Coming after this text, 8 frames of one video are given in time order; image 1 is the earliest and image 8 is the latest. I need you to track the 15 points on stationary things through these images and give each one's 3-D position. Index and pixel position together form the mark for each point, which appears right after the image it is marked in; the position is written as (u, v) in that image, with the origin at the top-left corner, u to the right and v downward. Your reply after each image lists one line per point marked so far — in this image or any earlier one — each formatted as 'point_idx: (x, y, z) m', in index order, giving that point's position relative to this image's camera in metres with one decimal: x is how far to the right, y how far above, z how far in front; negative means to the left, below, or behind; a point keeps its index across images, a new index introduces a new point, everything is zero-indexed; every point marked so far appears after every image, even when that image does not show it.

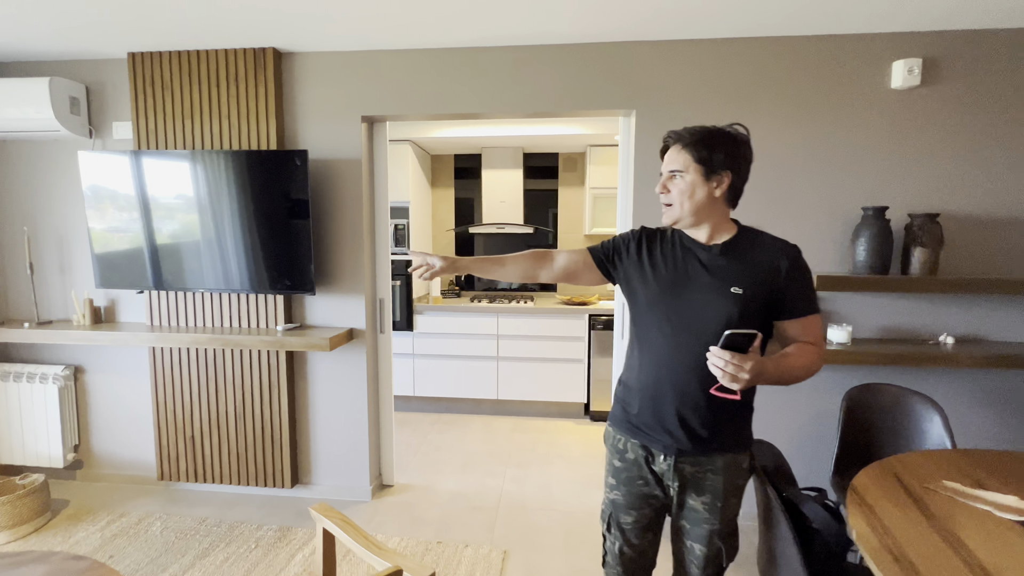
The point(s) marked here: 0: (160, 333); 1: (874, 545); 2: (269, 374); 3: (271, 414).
0: (-1.7, -0.2, +2.2) m
1: (+0.8, -0.6, +1.0) m
2: (-1.2, -0.4, +2.3) m
3: (-1.2, -0.7, +2.3) m
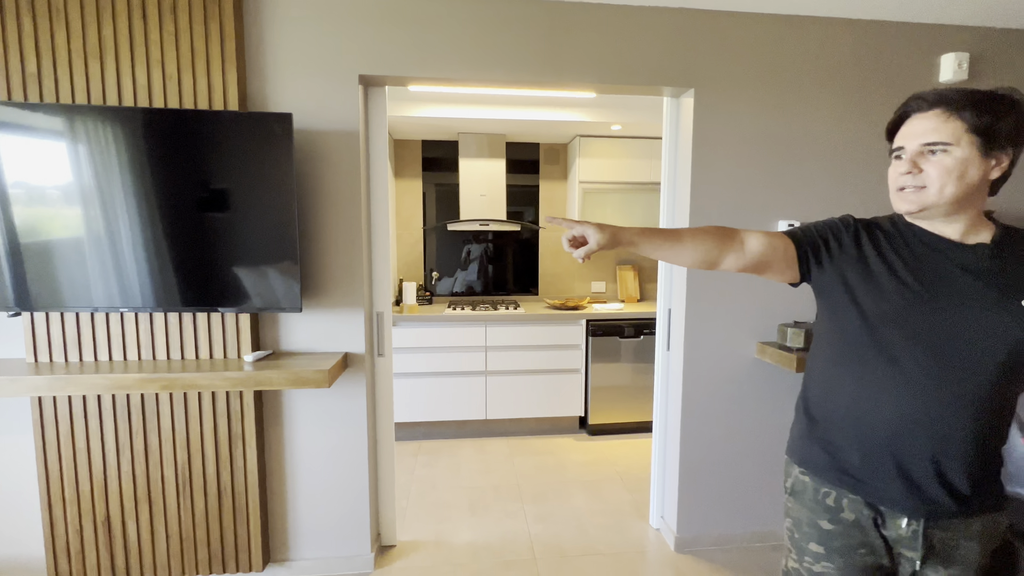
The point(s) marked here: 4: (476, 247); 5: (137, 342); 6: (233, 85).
0: (-1.5, -0.3, +1.5) m
1: (+1.2, -0.6, +0.8) m
2: (-1.0, -0.5, +1.7) m
3: (-1.0, -0.7, +1.7) m
4: (-0.3, +0.3, +3.5) m
5: (-1.3, -0.2, +1.6) m
6: (-1.0, +0.7, +1.6) m
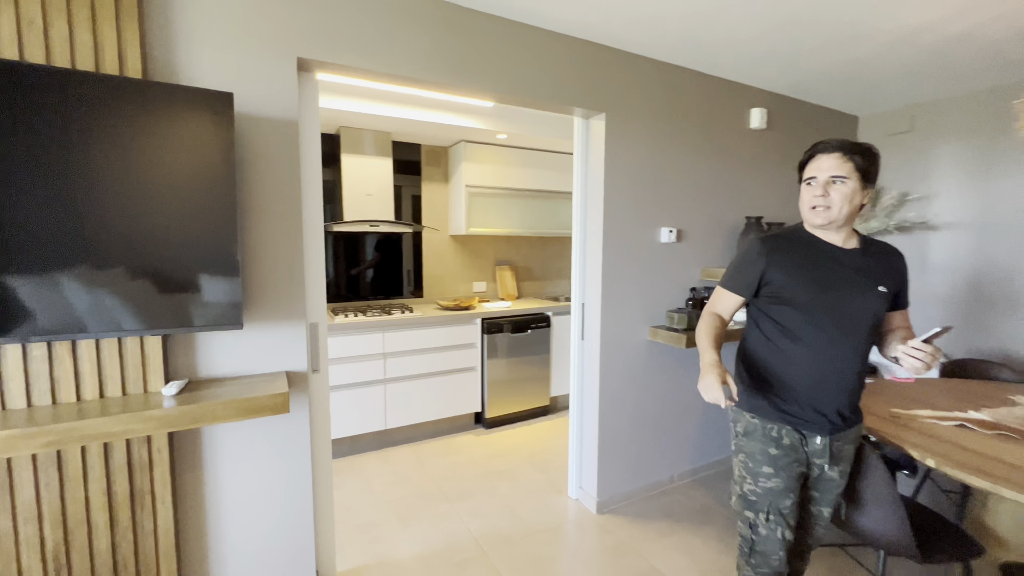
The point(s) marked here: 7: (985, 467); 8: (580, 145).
0: (-1.4, -0.4, +0.9) m
1: (+1.3, -0.5, +1.4) m
2: (-1.1, -0.5, +1.3) m
3: (-1.1, -0.8, +1.3) m
4: (-1.1, +0.3, +3.2) m
5: (-1.4, -0.3, +1.2) m
6: (-1.0, +0.7, +1.2) m
7: (+1.4, -0.5, +1.4) m
8: (+0.3, +0.7, +2.3) m
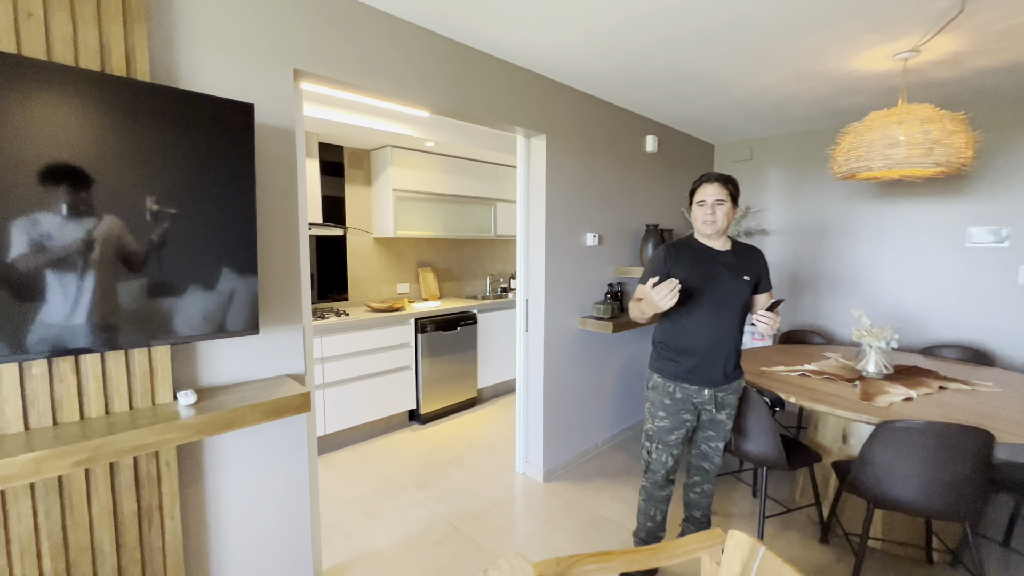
0: (-1.2, -0.4, +0.8) m
1: (+1.3, -0.5, +2.0) m
2: (-1.0, -0.6, +1.3) m
3: (-1.0, -0.8, +1.3) m
4: (-1.6, +0.2, +3.1) m
5: (-1.3, -0.3, +1.0) m
6: (-1.0, +0.6, +1.2) m
7: (+1.4, -0.5, +2.0) m
8: (+0.1, +0.7, +2.6) m
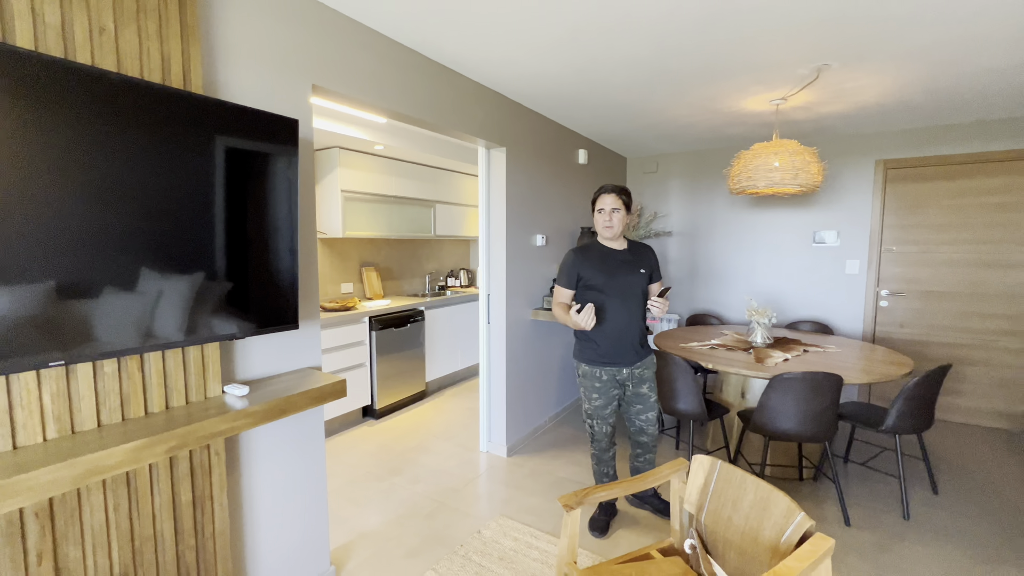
0: (-1.0, -0.4, +0.9) m
1: (+1.2, -0.4, +2.6) m
2: (-0.9, -0.6, +1.4) m
3: (-0.9, -0.8, +1.4) m
4: (-1.9, +0.2, +3.0) m
5: (-1.1, -0.3, +1.1) m
6: (-0.9, +0.6, +1.3) m
7: (+1.2, -0.4, +2.6) m
8: (-0.2, +0.8, +2.8) m
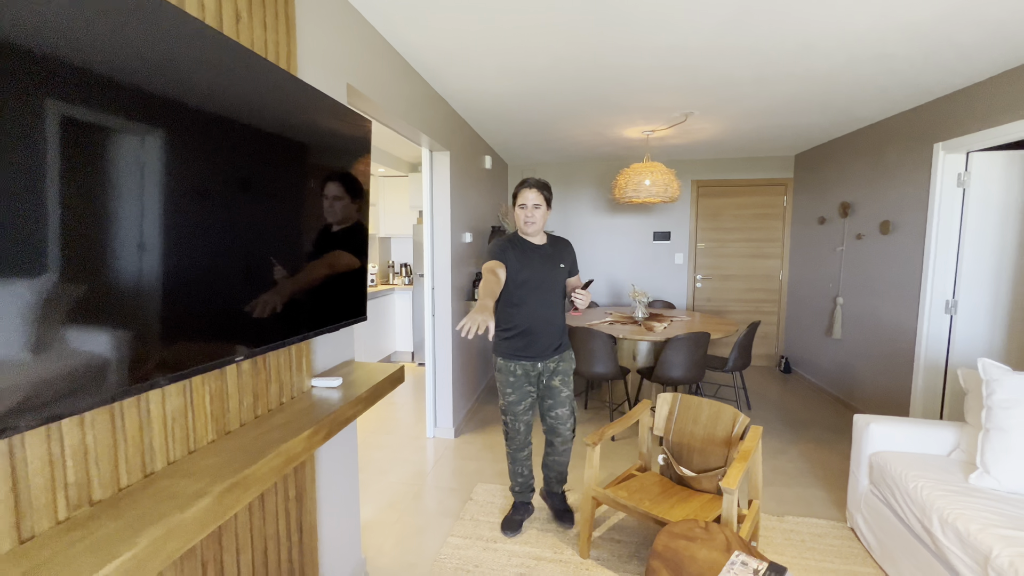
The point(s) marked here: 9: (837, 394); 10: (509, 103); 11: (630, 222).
0: (-0.5, -0.4, +0.9) m
1: (+0.8, -0.3, +3.3) m
2: (-0.6, -0.6, +1.4) m
3: (-0.6, -0.8, +1.4) m
4: (-2.2, +0.2, +2.5) m
5: (-0.7, -0.3, +1.0) m
6: (-0.6, +0.7, +1.3) m
7: (+0.9, -0.3, +3.4) m
8: (-0.6, +0.8, +3.0) m
9: (+2.8, -0.9, +3.9) m
10: (0.0, +1.3, +3.2) m
11: (+1.3, +0.8, +5.1) m
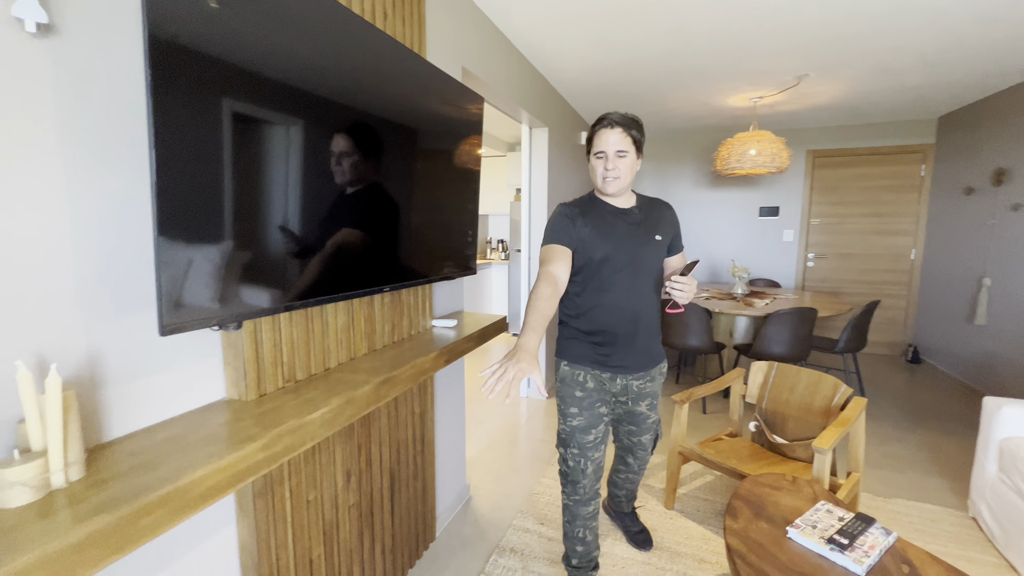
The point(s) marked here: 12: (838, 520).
0: (-0.3, -0.2, +1.1) m
1: (+1.5, -0.1, +3.2) m
2: (-0.3, -0.4, +1.6) m
3: (-0.3, -0.6, +1.7) m
4: (-1.6, +0.4, +3.0) m
5: (-0.4, -0.1, +1.3) m
6: (-0.3, +0.8, +1.5) m
7: (+1.6, -0.1, +3.3) m
8: (+0.1, +1.0, +3.2) m
9: (+3.6, -0.8, +3.4) m
10: (+0.7, +1.5, +3.2) m
11: (+2.4, +1.0, +4.9) m
12: (+0.9, -0.7, +1.3) m
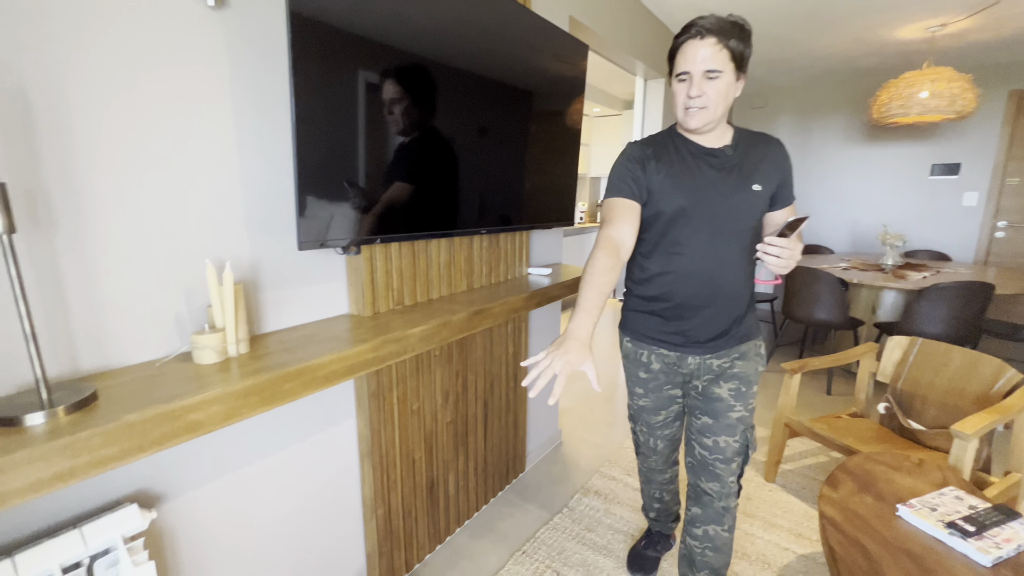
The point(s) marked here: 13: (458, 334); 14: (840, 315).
0: (-0.1, -0.1, +1.3) m
1: (+2.2, +0.1, +2.8) m
2: (0.0, -0.2, +1.8) m
3: (0.0, -0.4, +1.8) m
4: (-0.9, +0.8, +3.4) m
5: (-0.2, +0.1, +1.4) m
6: (+0.1, +1.0, +1.6) m
7: (+2.3, +0.1, +2.9) m
8: (+0.9, +1.3, +3.1) m
9: (+4.2, -0.6, +2.6) m
10: (+1.4, +1.7, +2.9) m
11: (+3.5, +1.2, +4.1) m
12: (+1.1, -0.5, +1.1) m
13: (-0.1, -0.1, +1.2) m
14: (+2.1, -0.2, +2.9) m
